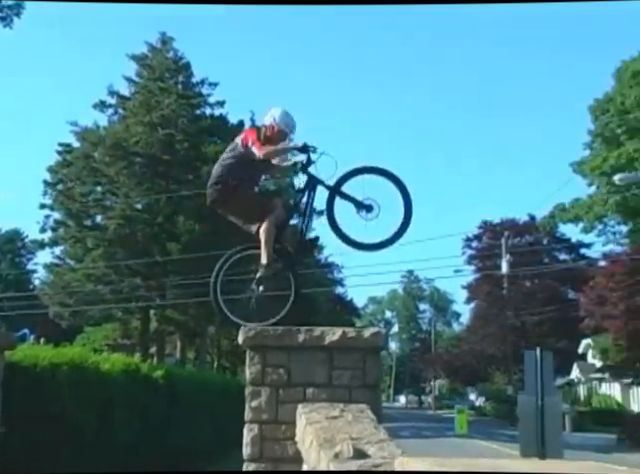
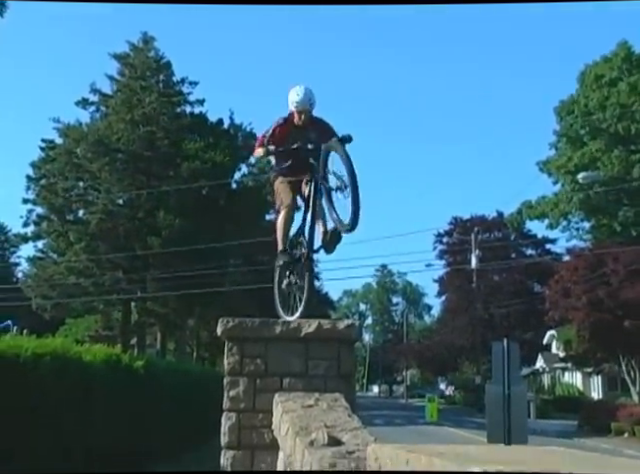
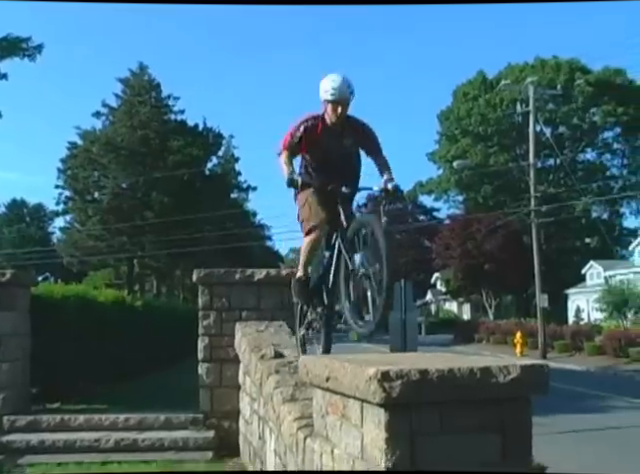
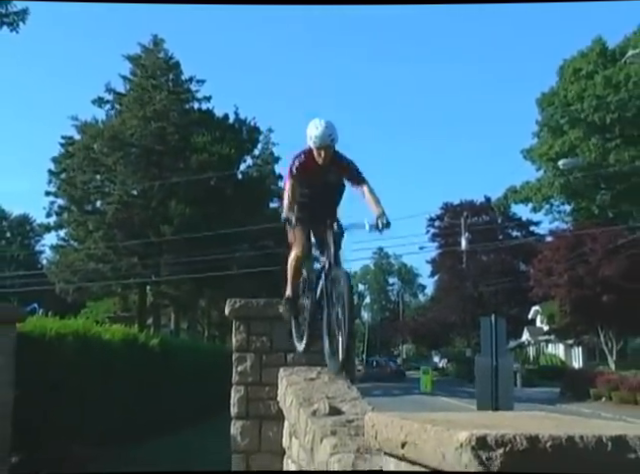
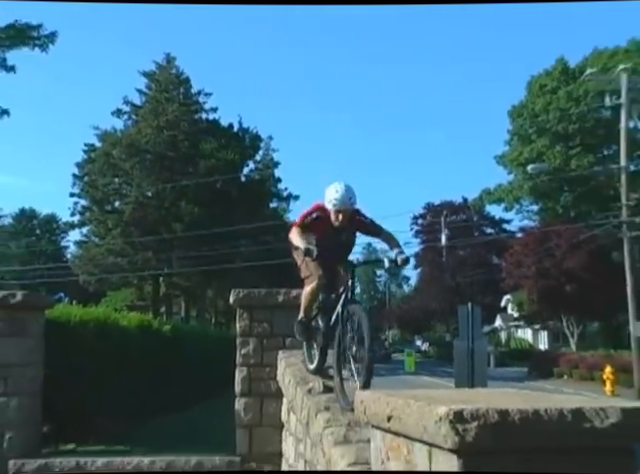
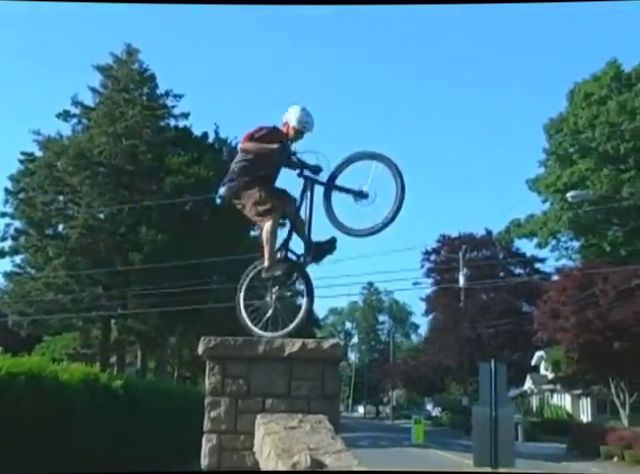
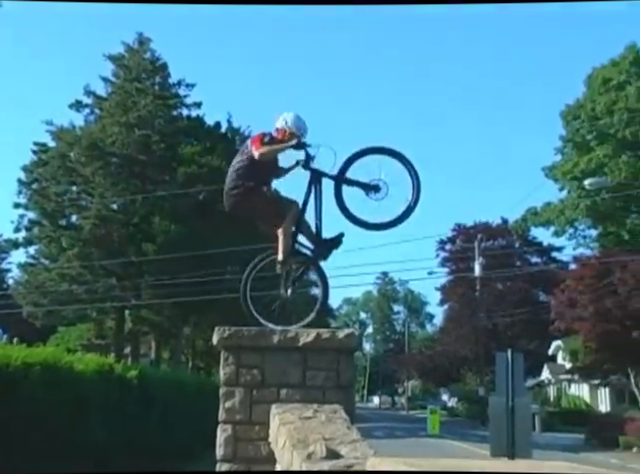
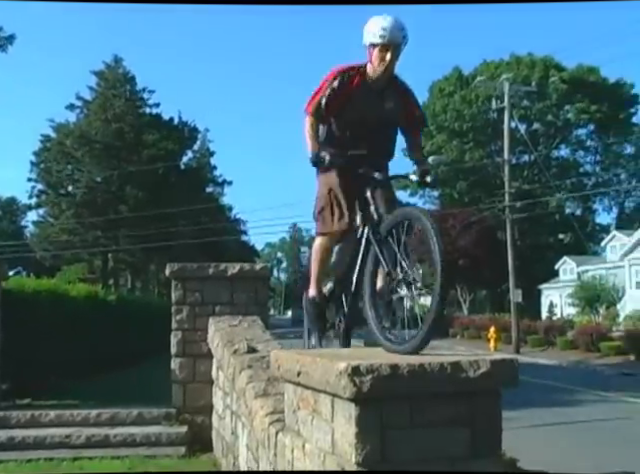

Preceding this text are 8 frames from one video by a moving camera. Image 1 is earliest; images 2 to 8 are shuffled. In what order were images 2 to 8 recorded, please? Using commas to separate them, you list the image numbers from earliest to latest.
7, 6, 2, 4, 5, 3, 8
